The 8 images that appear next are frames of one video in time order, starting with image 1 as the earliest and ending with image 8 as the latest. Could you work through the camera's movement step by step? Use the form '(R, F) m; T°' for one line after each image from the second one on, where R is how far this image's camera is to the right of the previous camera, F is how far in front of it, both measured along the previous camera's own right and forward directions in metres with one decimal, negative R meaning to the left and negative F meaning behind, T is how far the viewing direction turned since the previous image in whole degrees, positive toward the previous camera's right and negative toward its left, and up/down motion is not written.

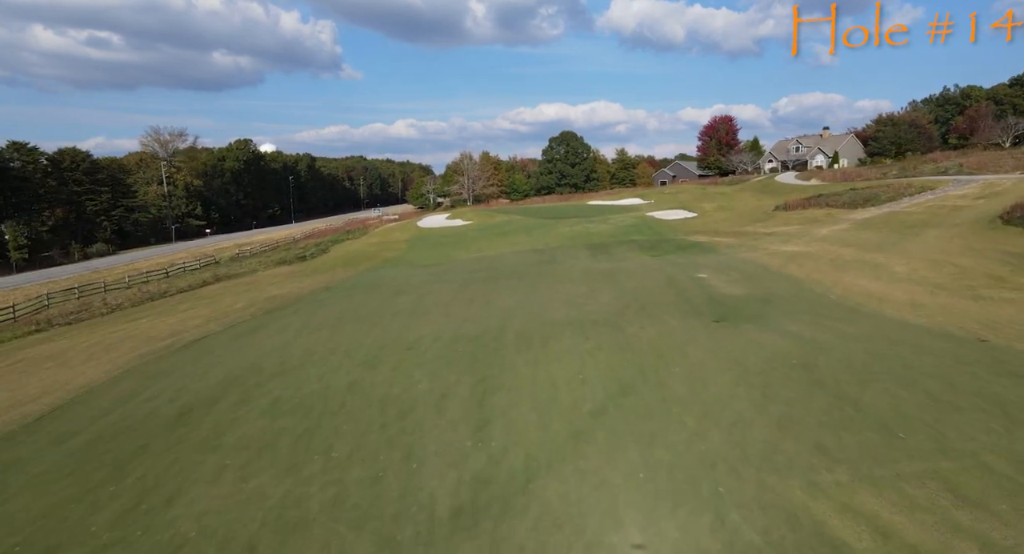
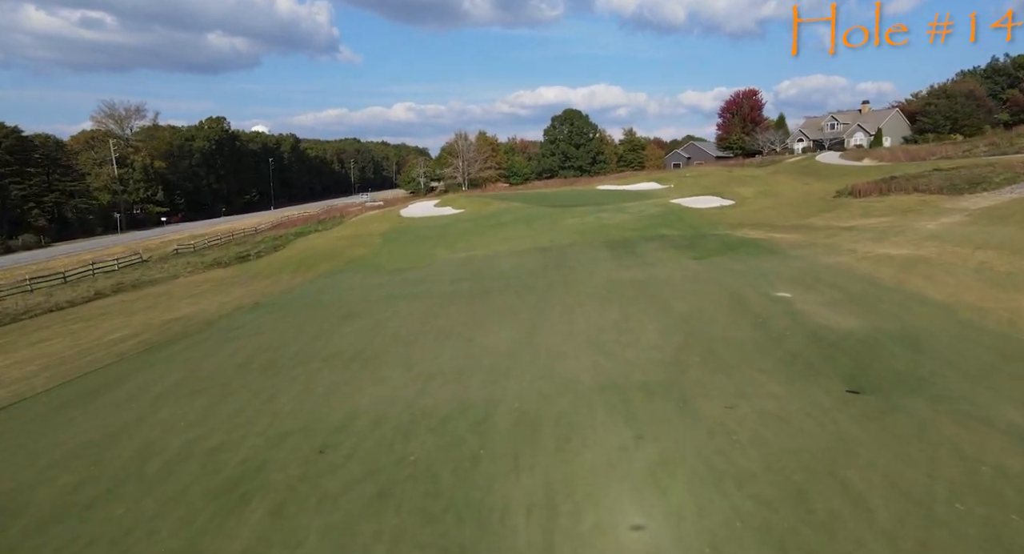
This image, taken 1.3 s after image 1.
(+0.1, +5.8) m; 0°
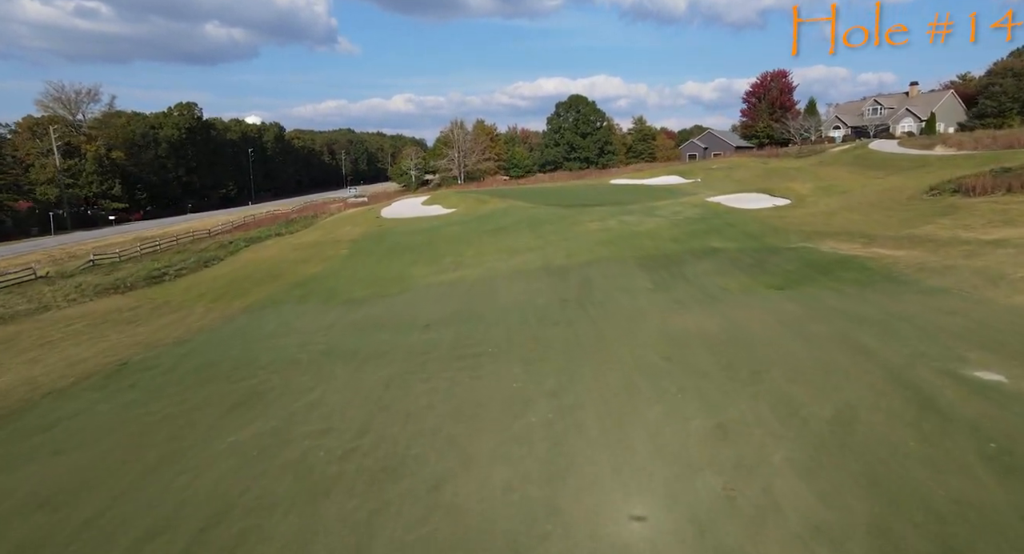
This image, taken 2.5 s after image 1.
(-0.1, +5.5) m; 0°
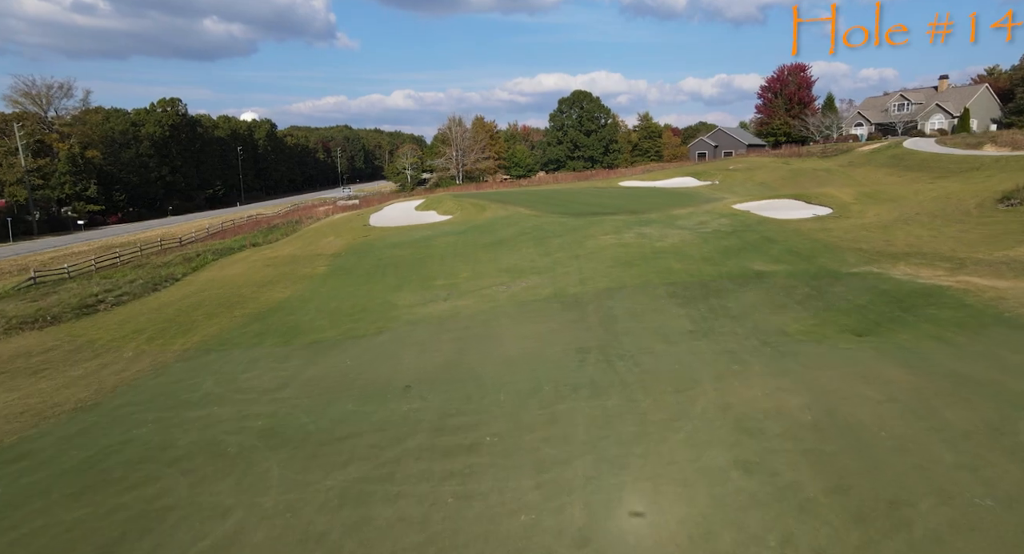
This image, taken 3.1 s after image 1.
(-0.1, +2.8) m; 0°
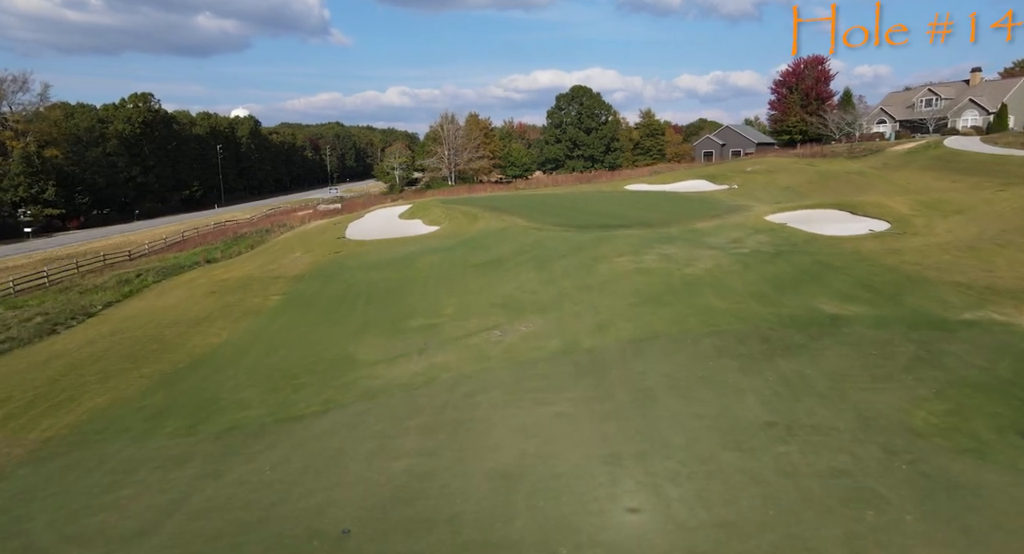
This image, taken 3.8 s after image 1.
(0.0, +3.3) m; 0°
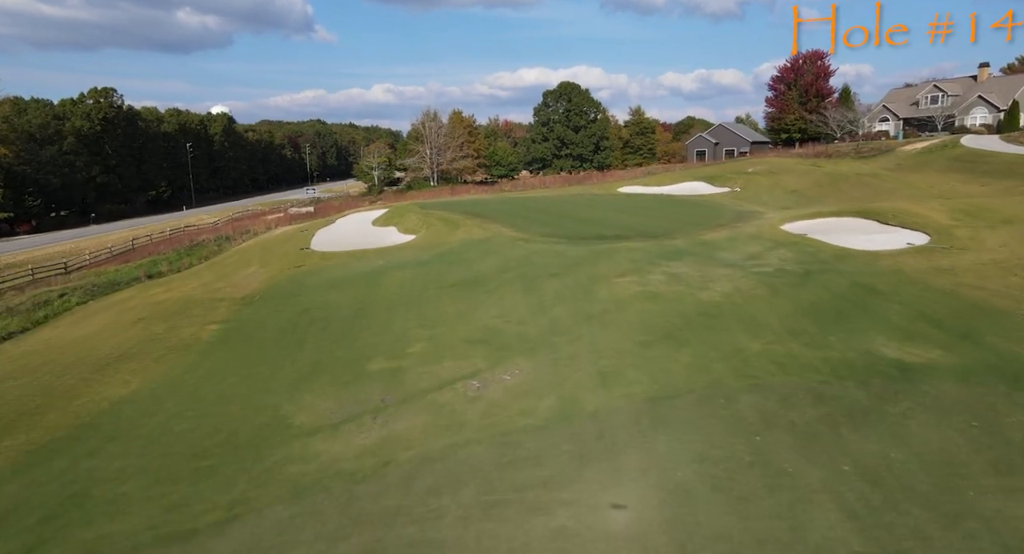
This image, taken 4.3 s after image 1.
(+0.1, +2.4) m; +1°
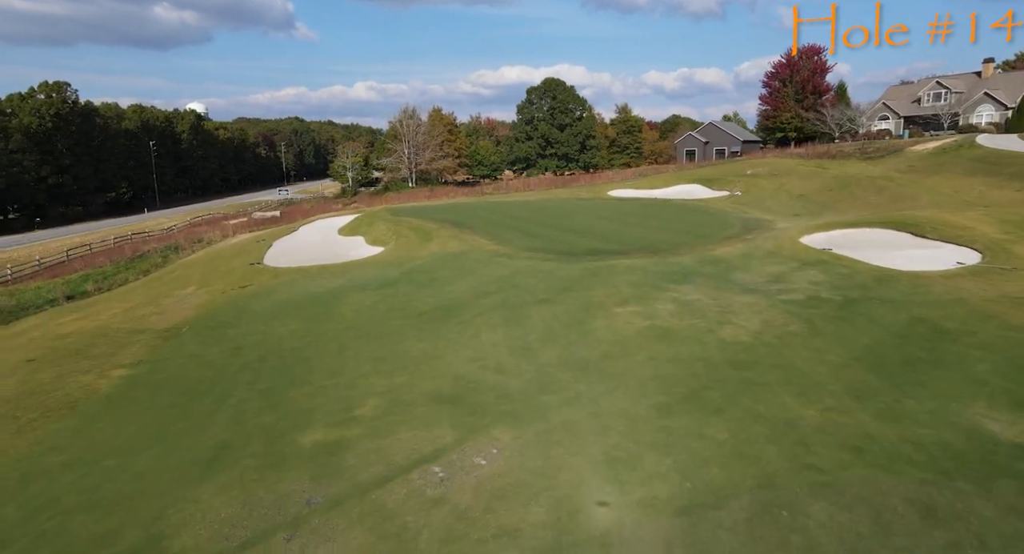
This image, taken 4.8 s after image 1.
(+0.1, +2.4) m; +2°
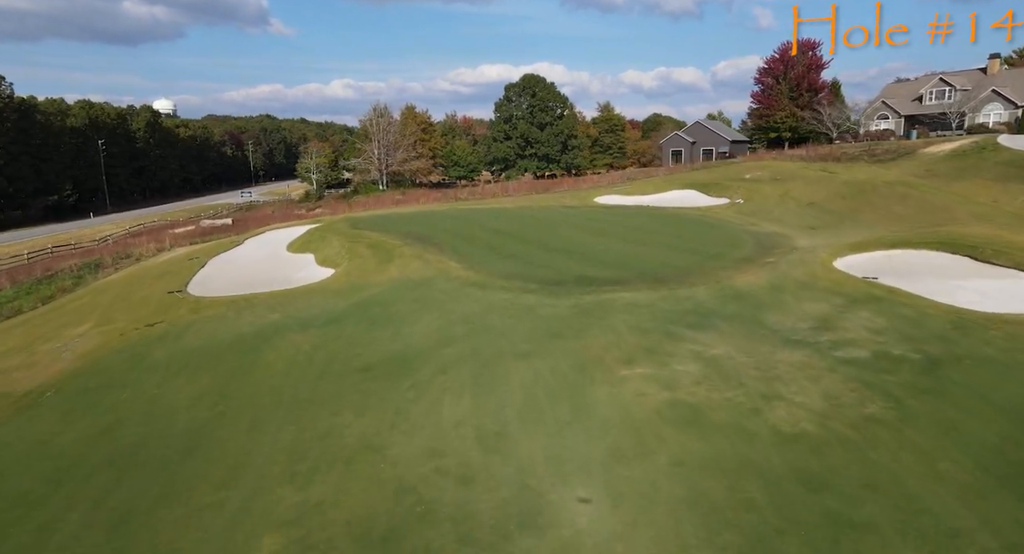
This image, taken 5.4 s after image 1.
(+0.2, +2.9) m; +2°
